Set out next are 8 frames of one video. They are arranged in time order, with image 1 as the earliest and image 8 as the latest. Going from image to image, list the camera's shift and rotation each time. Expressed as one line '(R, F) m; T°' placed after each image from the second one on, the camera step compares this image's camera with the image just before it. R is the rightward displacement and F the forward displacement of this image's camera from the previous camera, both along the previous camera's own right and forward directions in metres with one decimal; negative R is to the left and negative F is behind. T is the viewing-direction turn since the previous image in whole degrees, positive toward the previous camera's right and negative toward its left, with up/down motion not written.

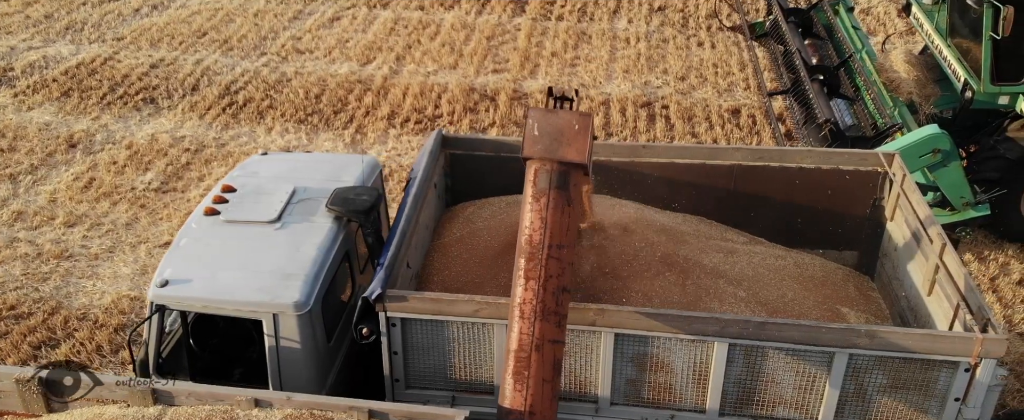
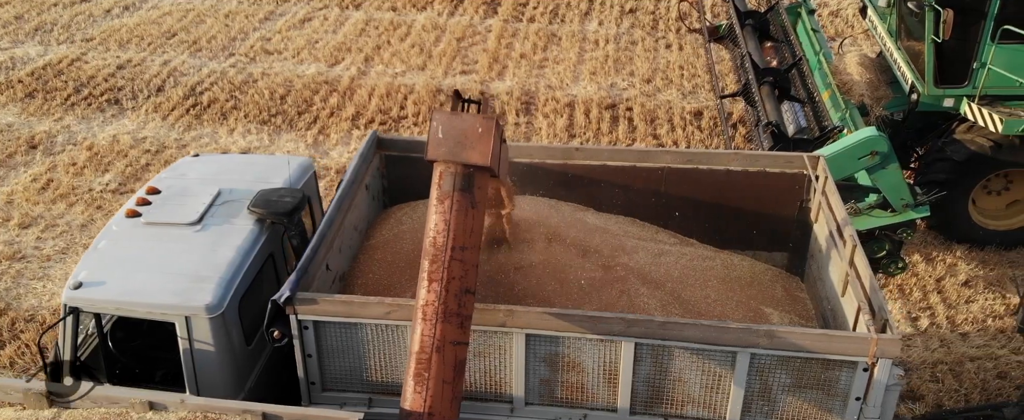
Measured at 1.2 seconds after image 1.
(+0.3, 0.0) m; +1°
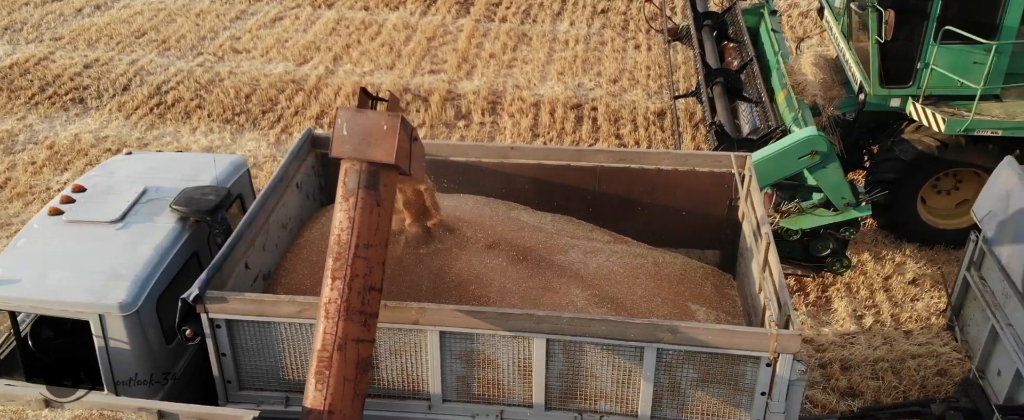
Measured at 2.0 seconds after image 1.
(+0.3, 0.0) m; +1°
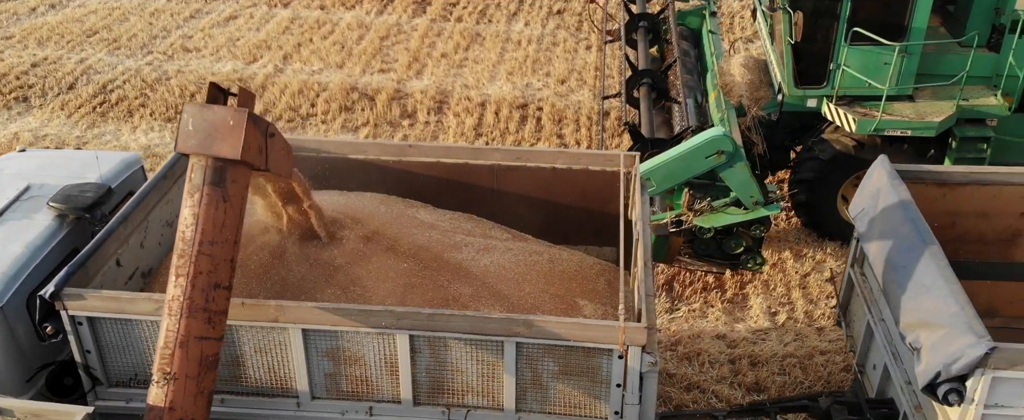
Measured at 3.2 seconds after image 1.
(+0.5, -0.1) m; +1°
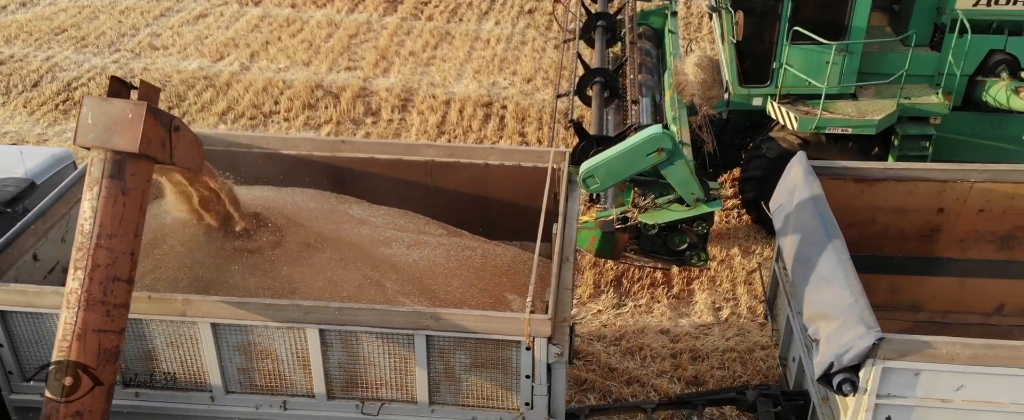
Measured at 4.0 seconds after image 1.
(+0.3, -0.1) m; +1°
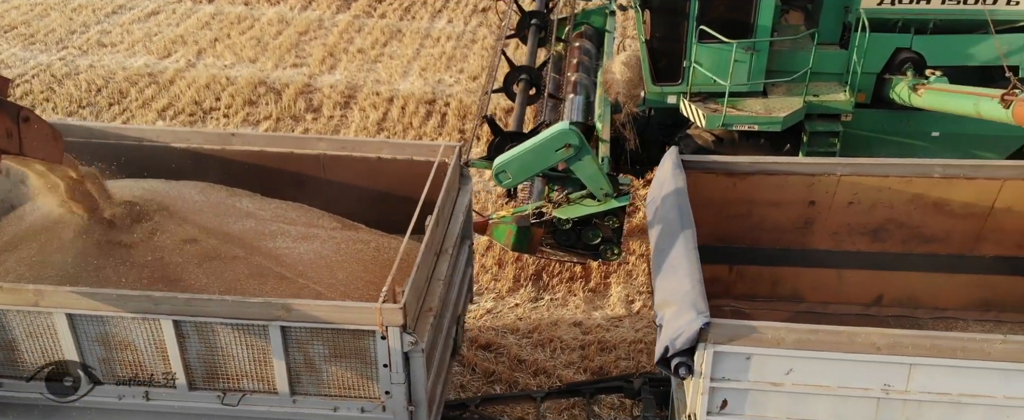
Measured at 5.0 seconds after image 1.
(+0.5, -0.1) m; +1°
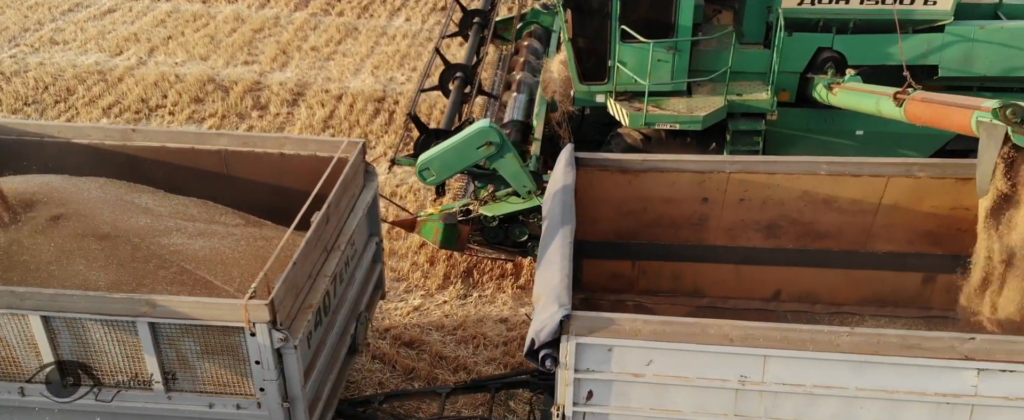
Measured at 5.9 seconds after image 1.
(+0.5, 0.0) m; +1°
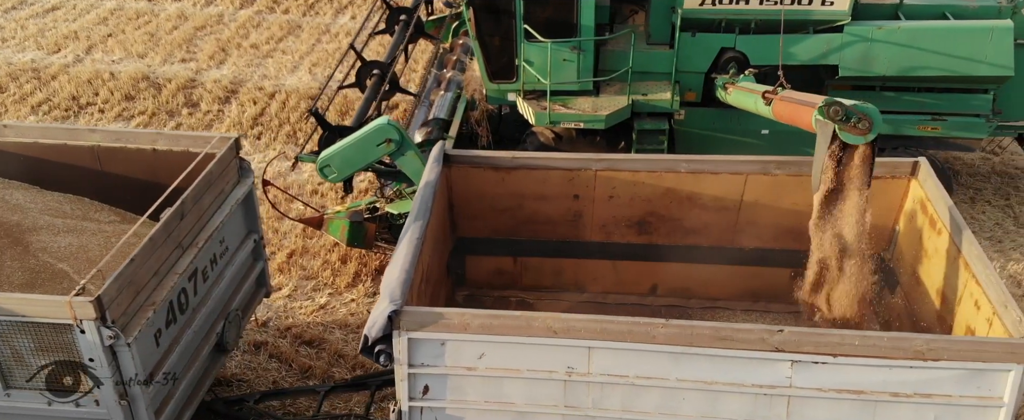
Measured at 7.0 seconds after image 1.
(+0.6, 0.0) m; +2°
